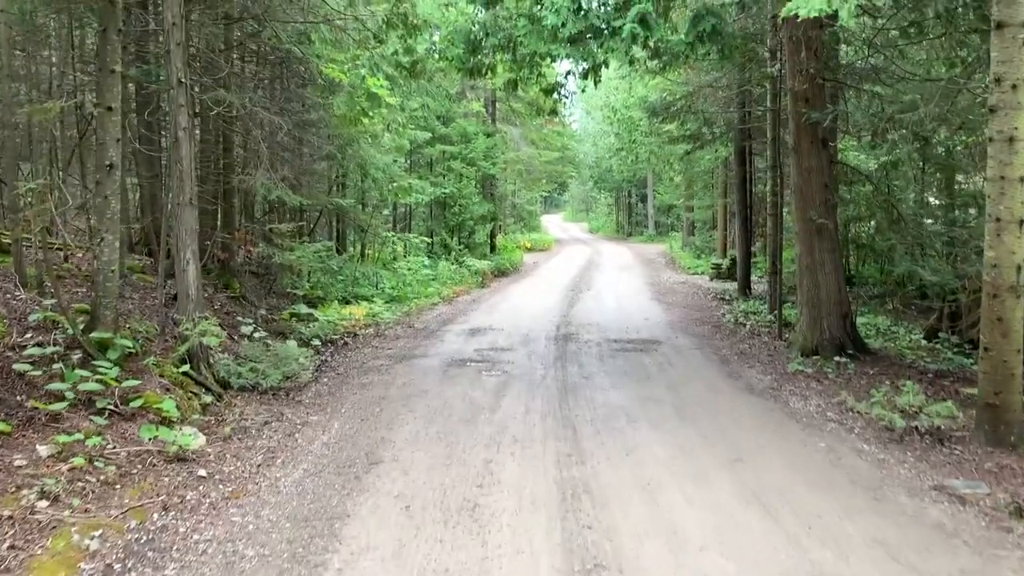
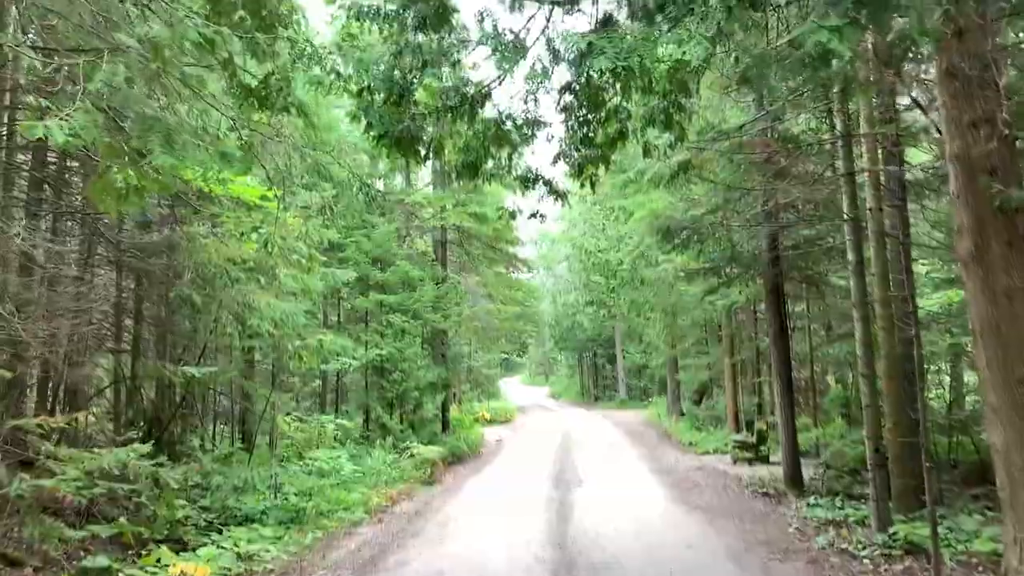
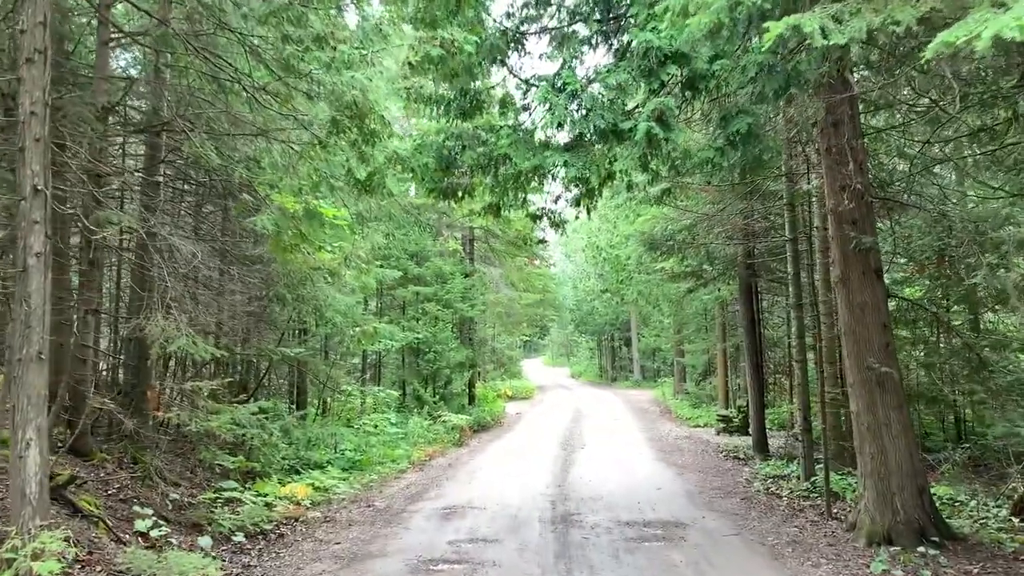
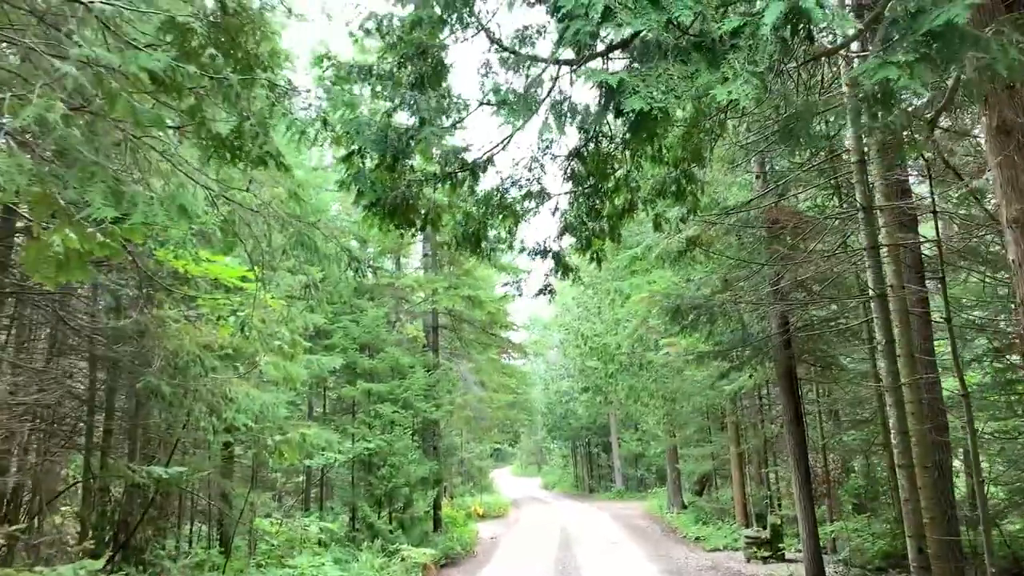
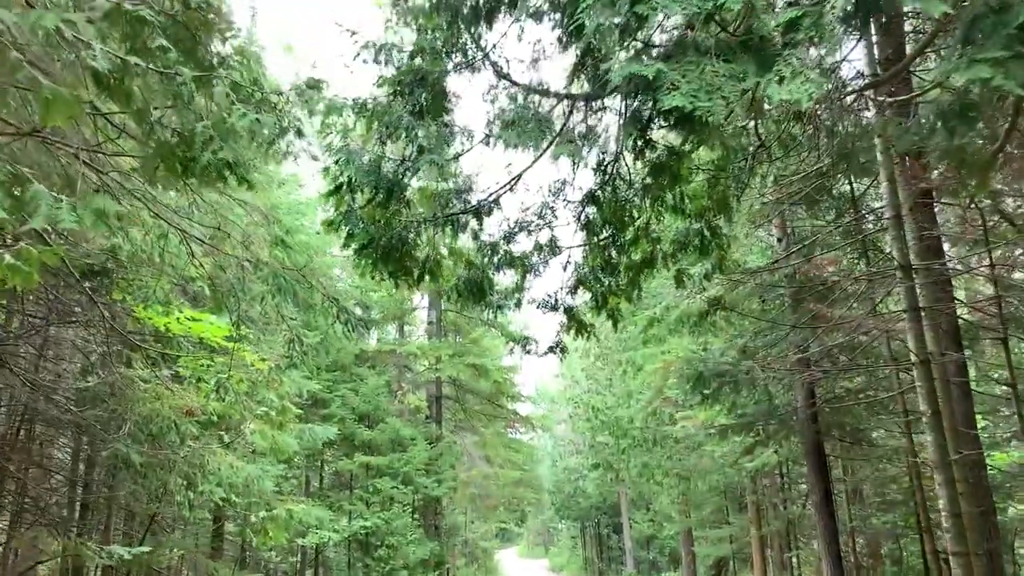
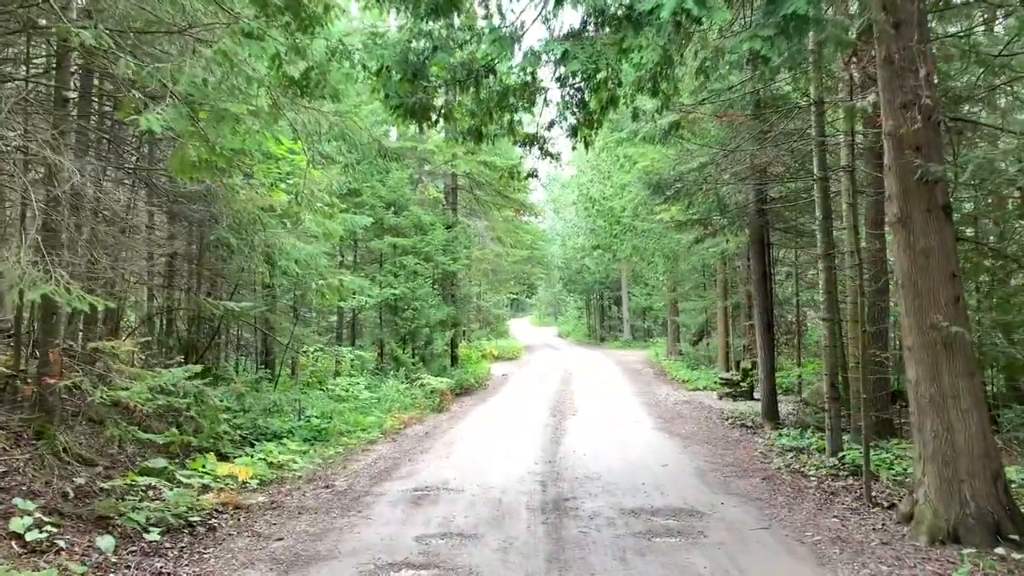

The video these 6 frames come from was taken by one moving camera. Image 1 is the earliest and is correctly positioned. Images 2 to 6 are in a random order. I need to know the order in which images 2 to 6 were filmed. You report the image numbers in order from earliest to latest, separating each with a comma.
3, 6, 2, 4, 5
